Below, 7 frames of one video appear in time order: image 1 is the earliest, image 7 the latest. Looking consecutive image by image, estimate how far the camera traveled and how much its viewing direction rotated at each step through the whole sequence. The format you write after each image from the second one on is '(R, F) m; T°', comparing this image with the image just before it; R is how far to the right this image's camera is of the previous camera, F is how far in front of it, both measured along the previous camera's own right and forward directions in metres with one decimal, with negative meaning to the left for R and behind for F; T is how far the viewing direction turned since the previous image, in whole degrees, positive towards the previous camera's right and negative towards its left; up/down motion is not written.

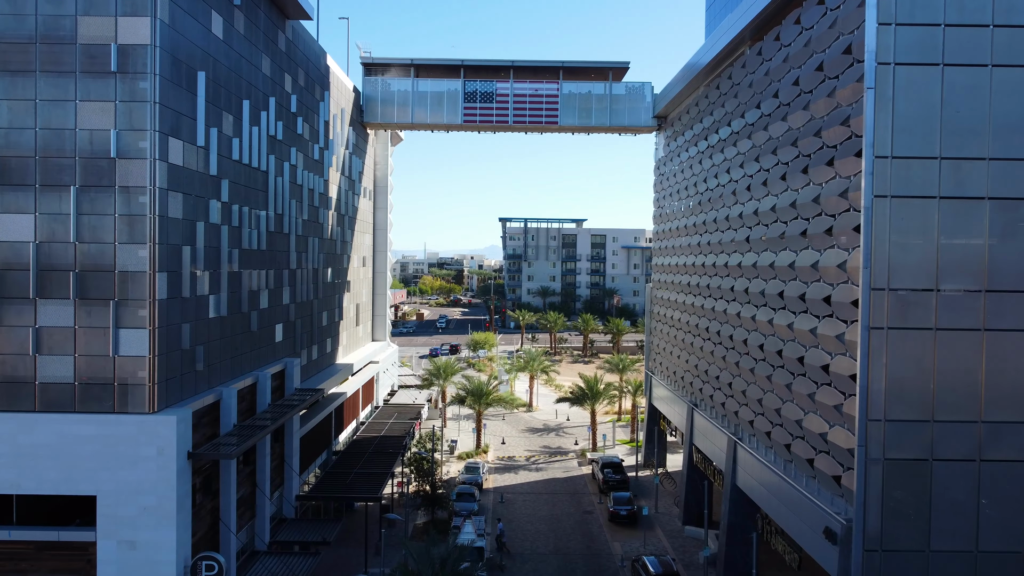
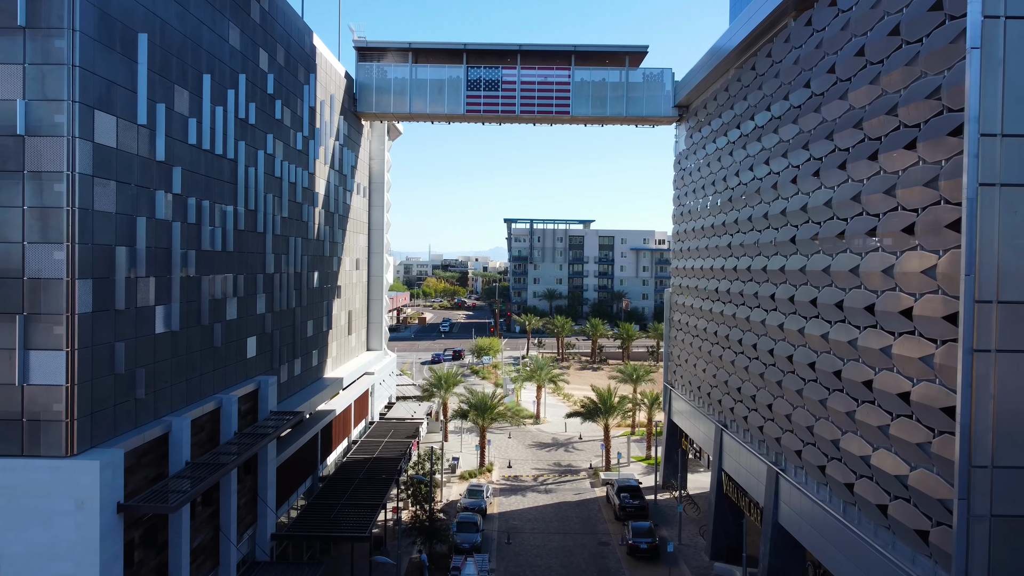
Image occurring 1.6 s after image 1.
(-0.1, +3.1) m; 0°
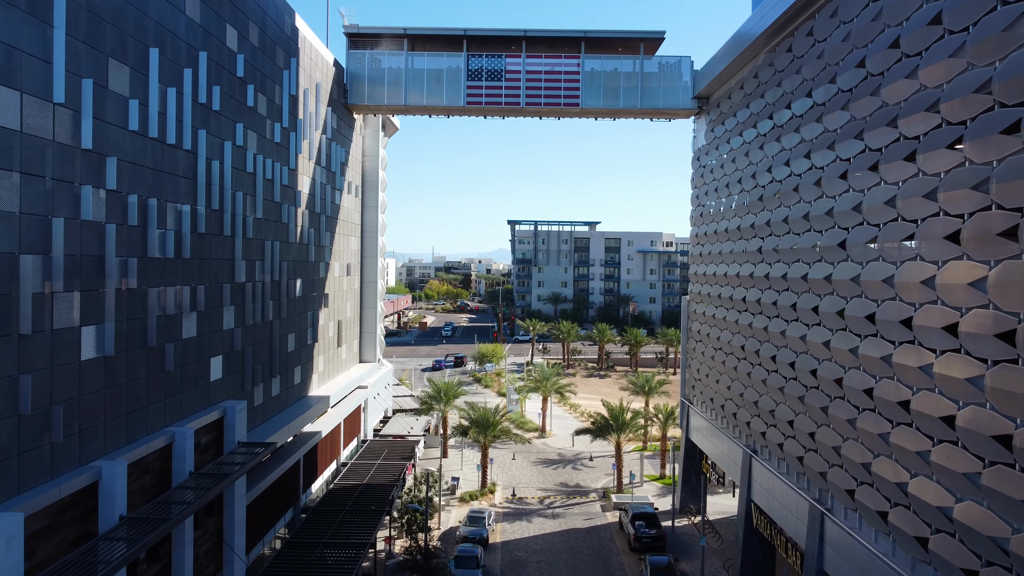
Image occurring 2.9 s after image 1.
(0.0, +2.7) m; 0°
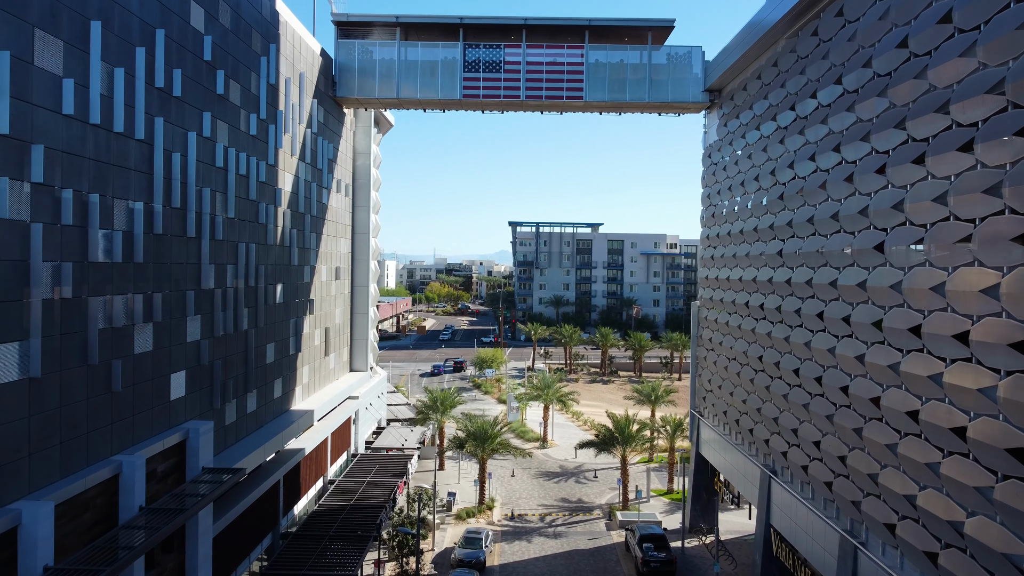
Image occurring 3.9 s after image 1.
(+0.1, +1.8) m; 0°
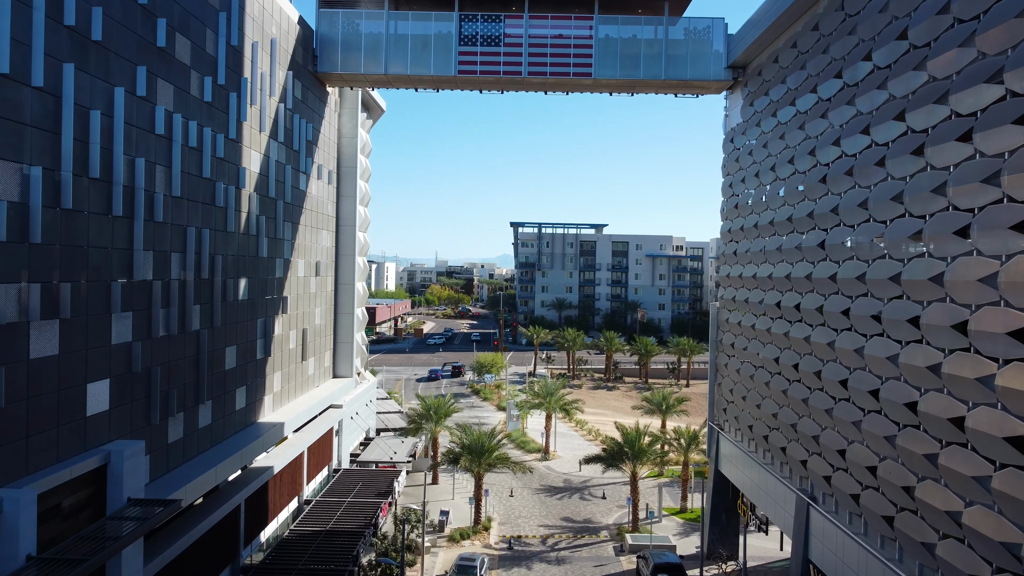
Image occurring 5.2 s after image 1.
(+0.1, +2.9) m; 0°
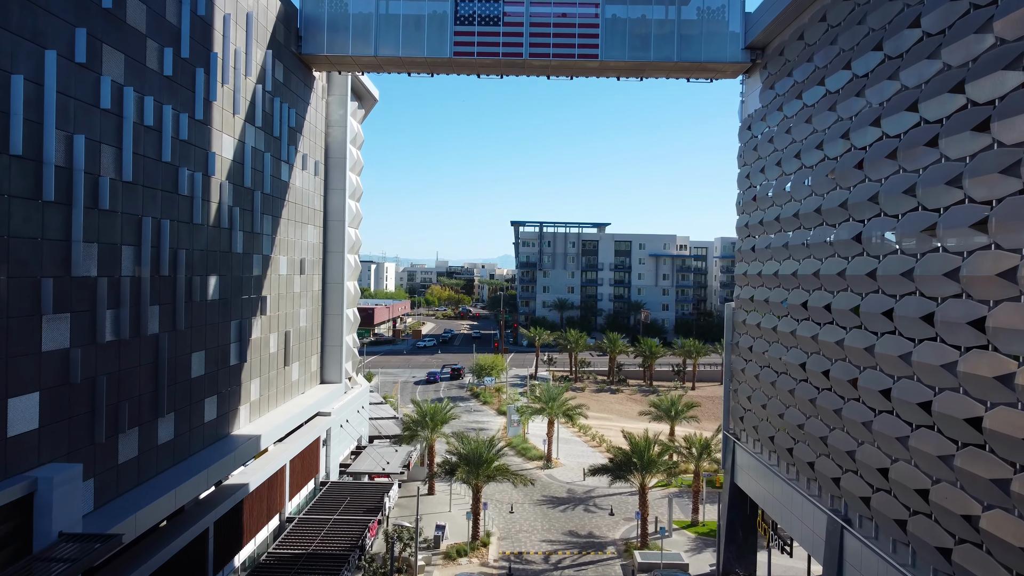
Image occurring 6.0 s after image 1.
(0.0, +1.9) m; 0°
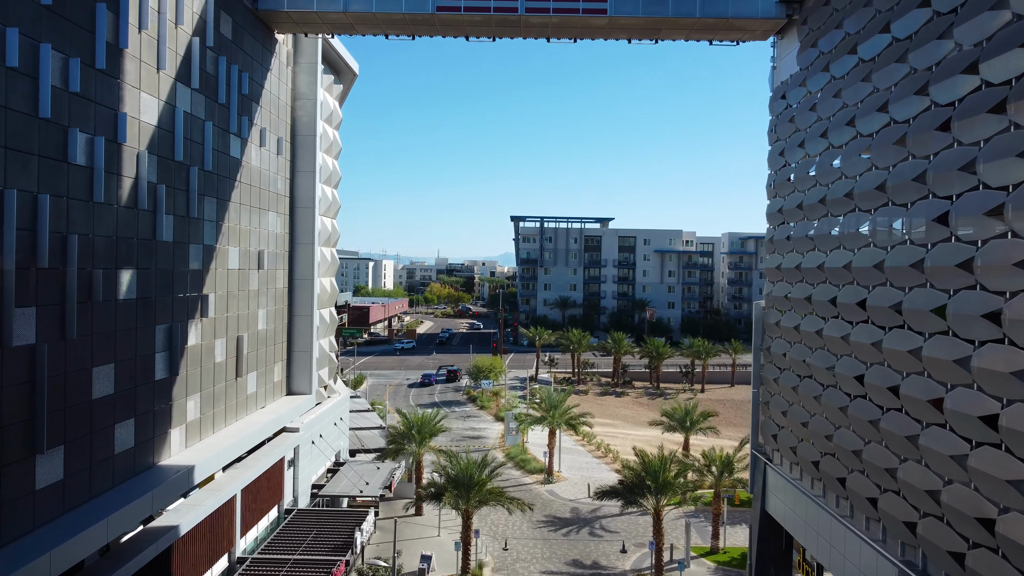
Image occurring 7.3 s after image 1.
(+0.2, +3.5) m; 0°
